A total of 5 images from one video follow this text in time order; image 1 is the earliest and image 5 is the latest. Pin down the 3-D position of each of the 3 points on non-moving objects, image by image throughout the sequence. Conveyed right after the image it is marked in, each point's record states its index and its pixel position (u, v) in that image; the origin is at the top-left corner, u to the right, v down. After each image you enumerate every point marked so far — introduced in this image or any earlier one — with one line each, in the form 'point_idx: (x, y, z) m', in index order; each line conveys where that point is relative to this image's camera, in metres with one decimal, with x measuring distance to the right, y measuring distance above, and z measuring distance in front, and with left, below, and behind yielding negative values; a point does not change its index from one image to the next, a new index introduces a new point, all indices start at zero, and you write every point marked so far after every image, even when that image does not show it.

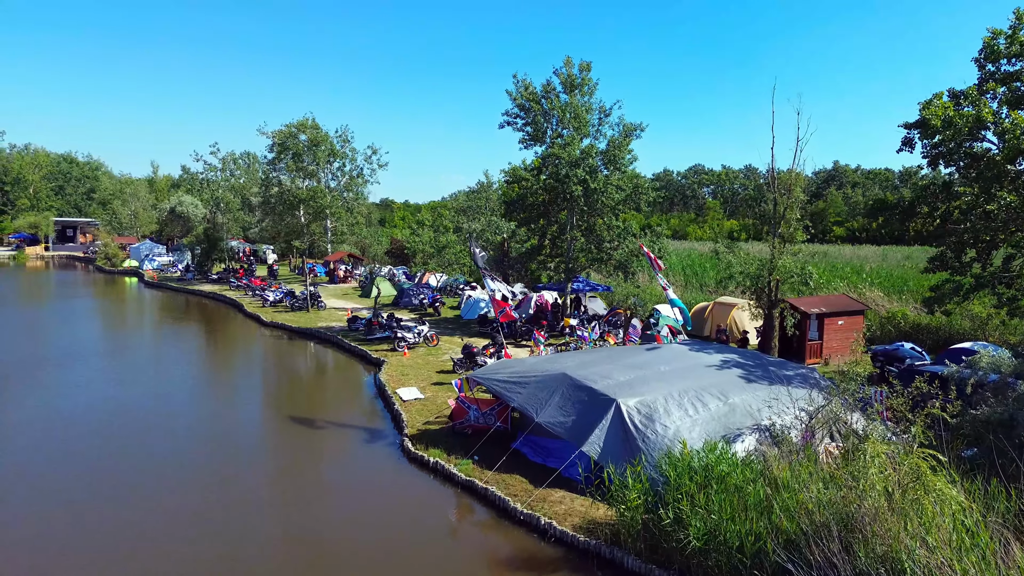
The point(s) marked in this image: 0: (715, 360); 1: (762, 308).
0: (+2.9, -1.1, +10.6) m
1: (+5.3, -0.4, +15.6) m
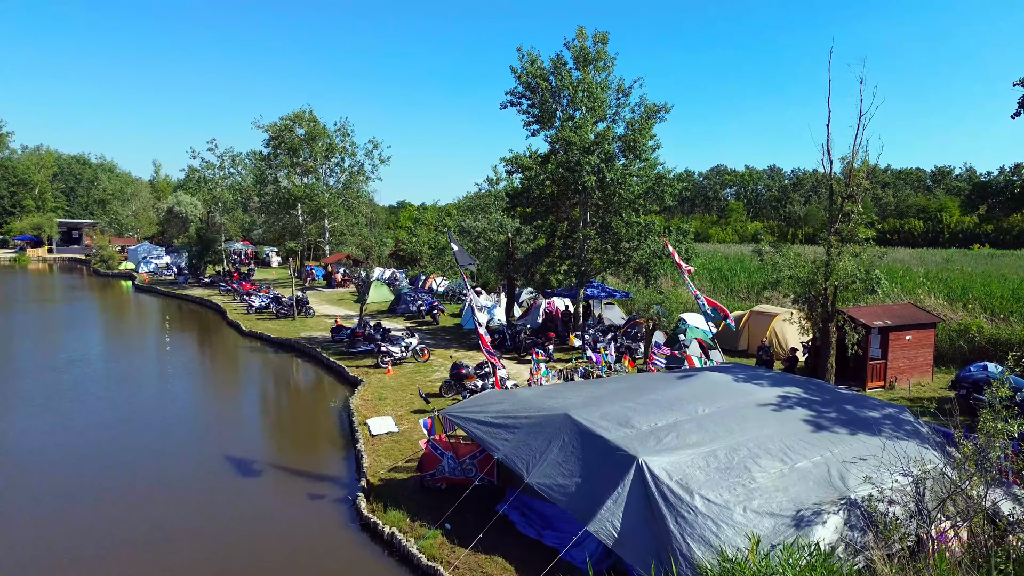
0: (+2.7, -1.2, +7.9) m
1: (+5.2, -0.6, +12.8) m
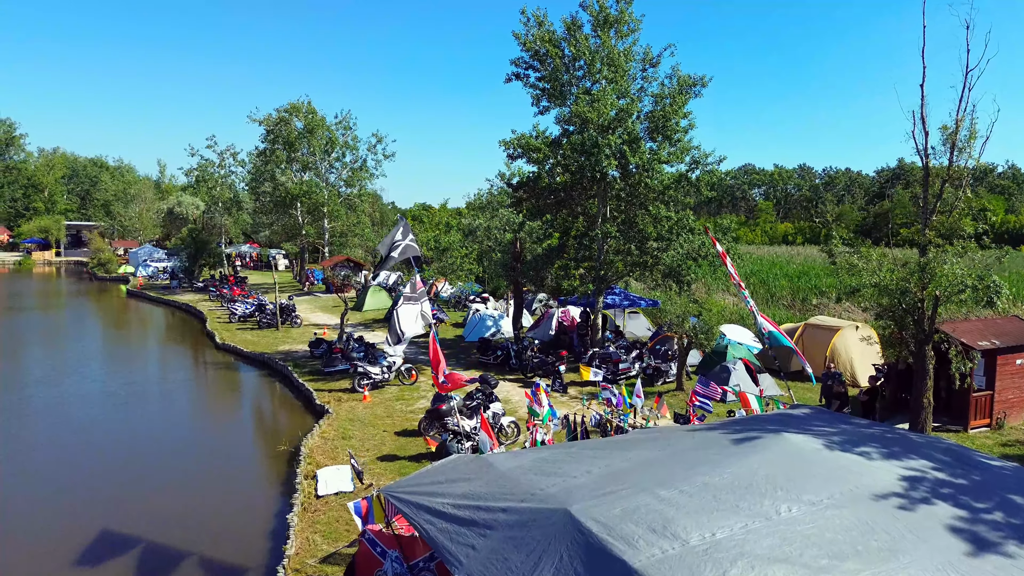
0: (+2.5, -1.3, +5.0) m
1: (+5.2, -0.7, +9.8) m
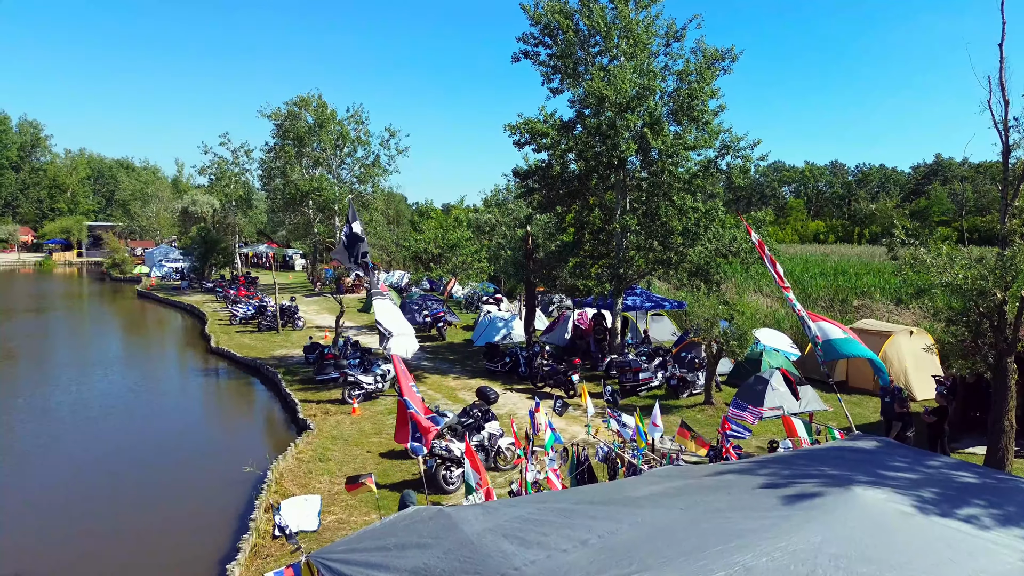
0: (+2.4, -1.3, +3.5) m
1: (+5.2, -0.7, +8.2) m
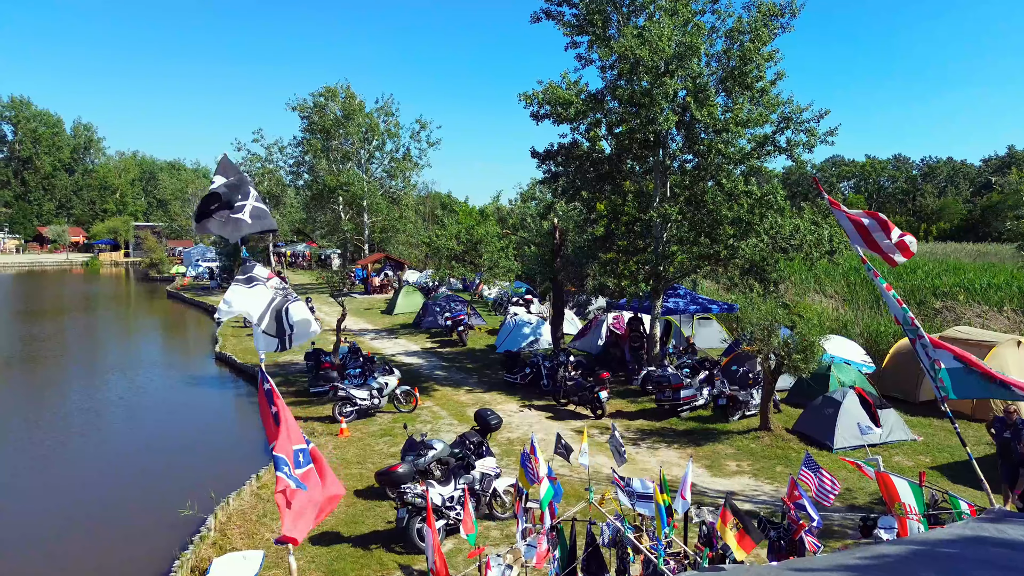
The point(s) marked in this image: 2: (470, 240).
0: (+2.0, -1.3, +1.5) m
1: (+5.1, -0.7, +6.0) m
2: (-1.1, +1.3, +19.4) m
